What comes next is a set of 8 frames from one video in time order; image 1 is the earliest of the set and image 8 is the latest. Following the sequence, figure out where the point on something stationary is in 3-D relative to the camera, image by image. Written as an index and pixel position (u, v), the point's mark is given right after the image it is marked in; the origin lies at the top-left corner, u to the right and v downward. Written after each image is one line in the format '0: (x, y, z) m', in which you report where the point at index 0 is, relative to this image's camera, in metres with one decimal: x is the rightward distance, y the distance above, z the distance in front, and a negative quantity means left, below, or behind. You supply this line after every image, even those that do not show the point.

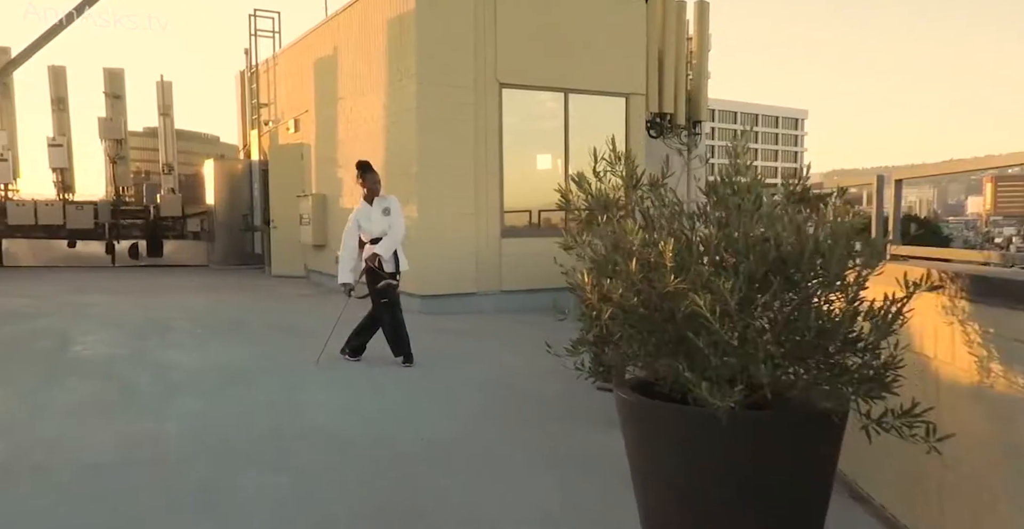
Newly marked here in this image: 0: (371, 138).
0: (-1.8, +1.6, +9.2) m
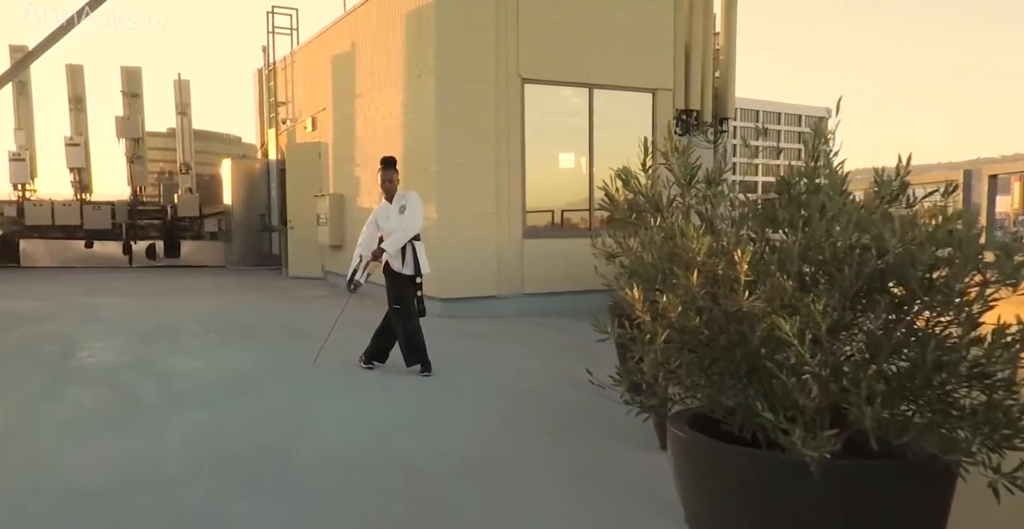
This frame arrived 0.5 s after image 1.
0: (-1.5, +1.6, +9.0) m
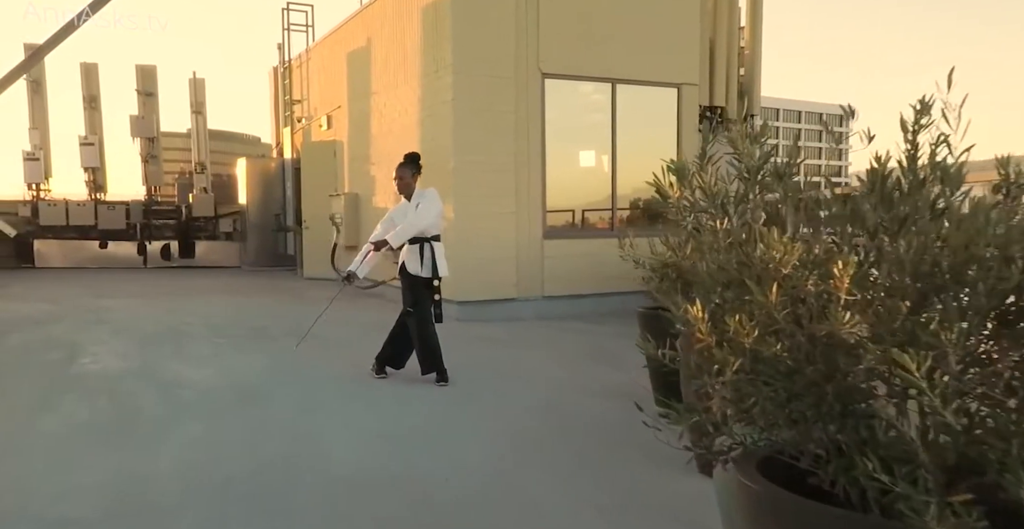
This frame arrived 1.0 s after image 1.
0: (-1.3, +1.6, +8.7) m
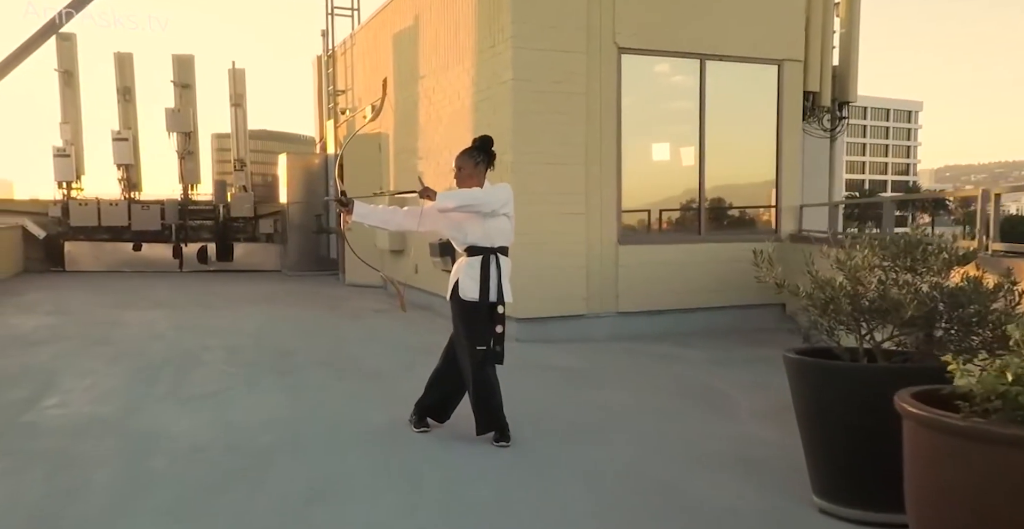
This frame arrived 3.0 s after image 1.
0: (-0.6, +1.5, +7.6) m
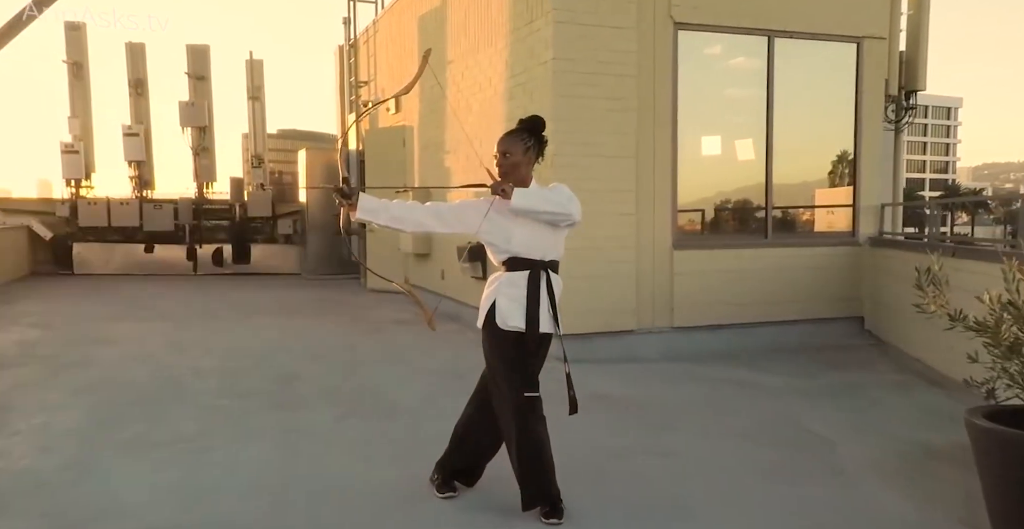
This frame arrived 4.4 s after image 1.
0: (-0.2, +1.4, +6.7) m
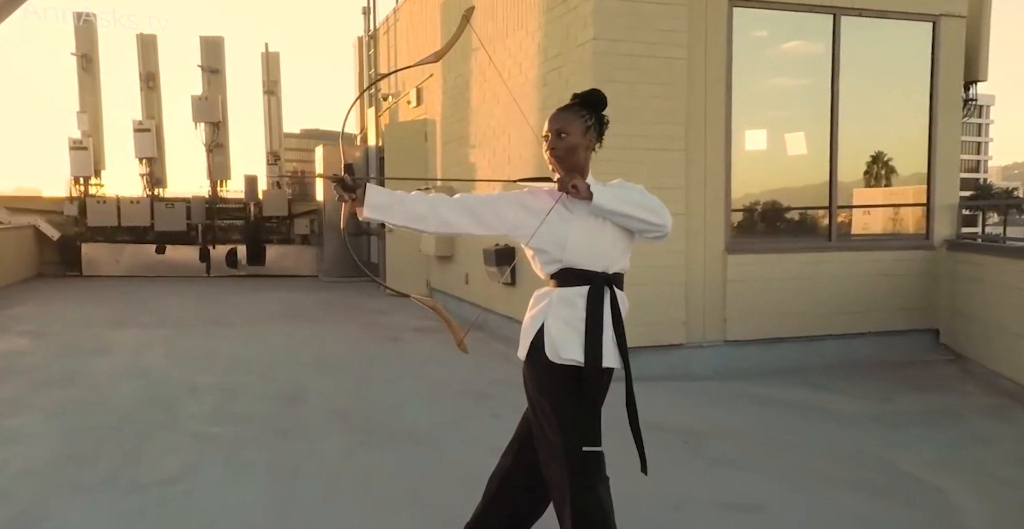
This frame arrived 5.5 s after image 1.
0: (+0.1, +1.4, +6.1) m
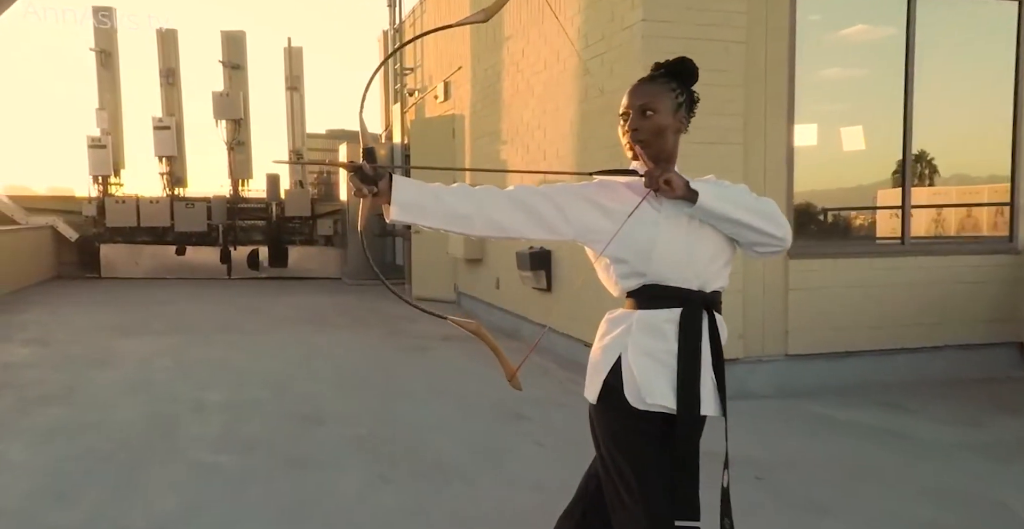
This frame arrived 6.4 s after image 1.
0: (+0.3, +1.3, +5.7) m
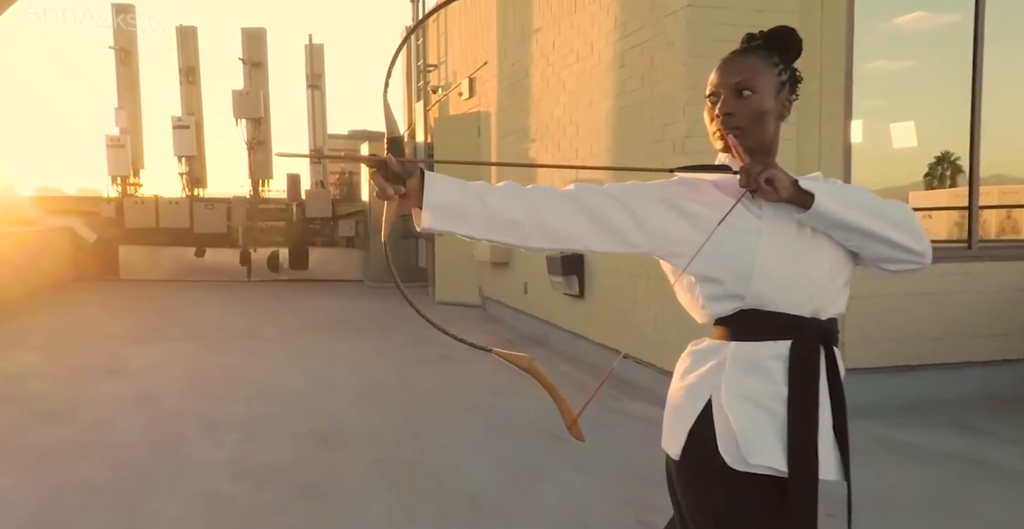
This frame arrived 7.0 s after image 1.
0: (+0.6, +1.3, +5.3) m
